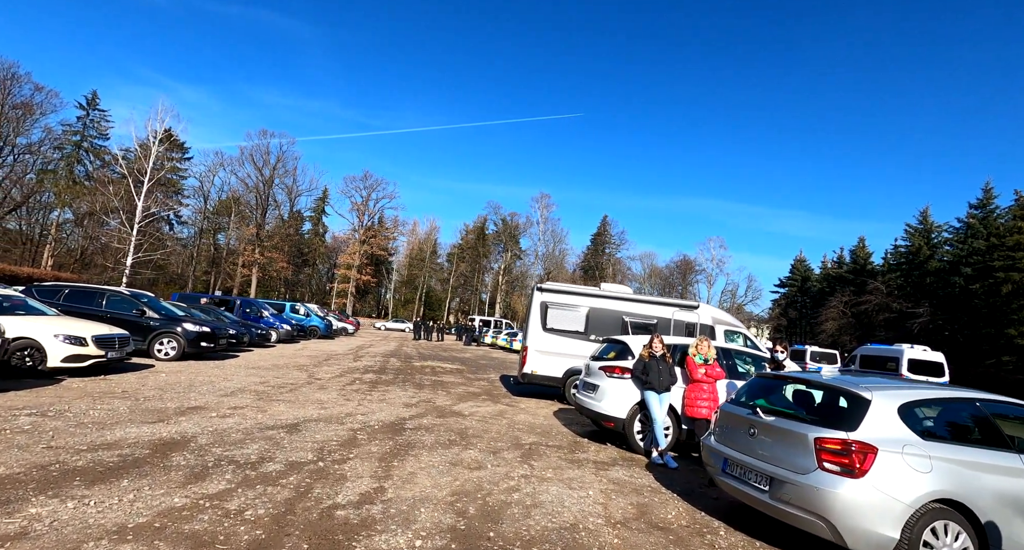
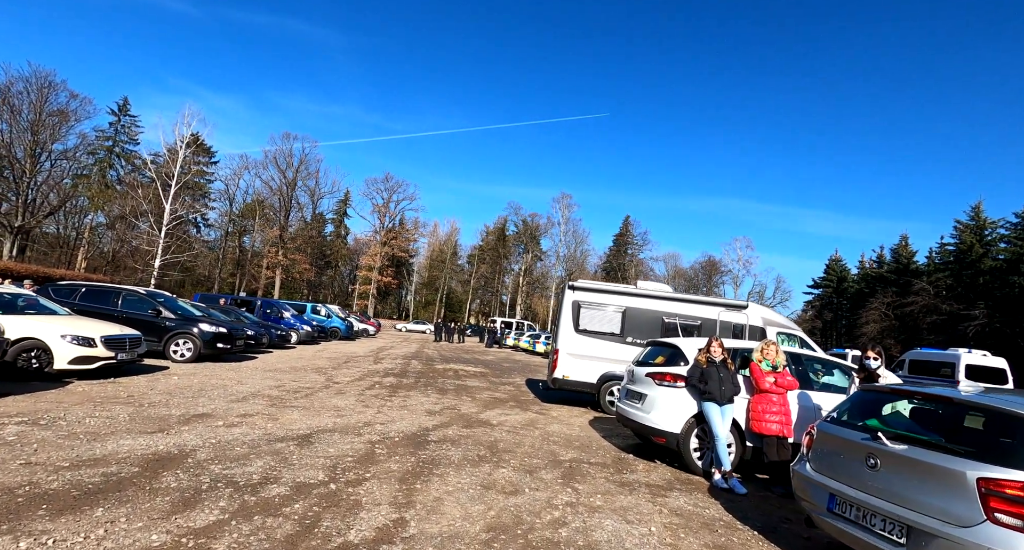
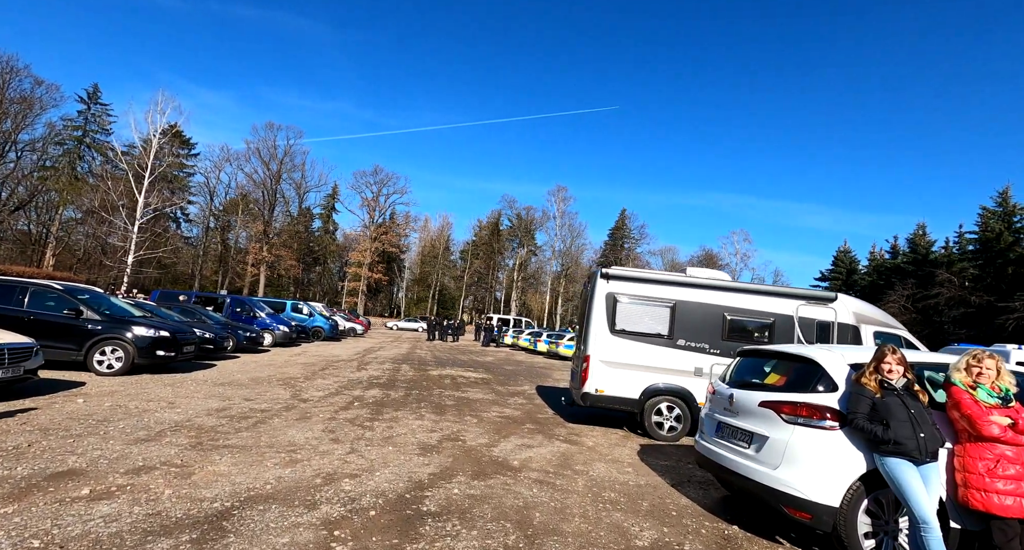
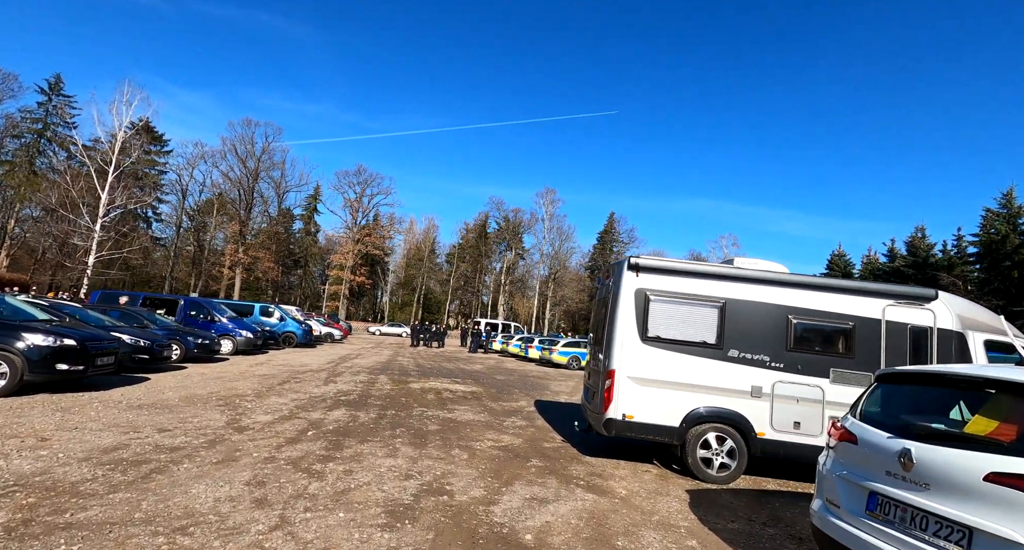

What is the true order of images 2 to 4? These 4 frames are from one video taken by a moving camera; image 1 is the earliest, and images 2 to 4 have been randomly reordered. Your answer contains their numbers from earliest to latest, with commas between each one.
2, 3, 4
